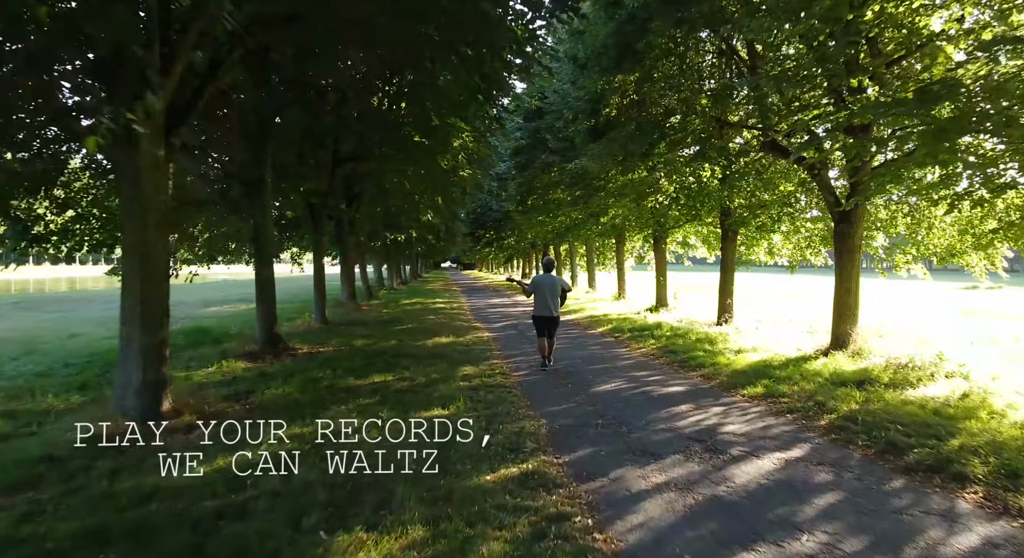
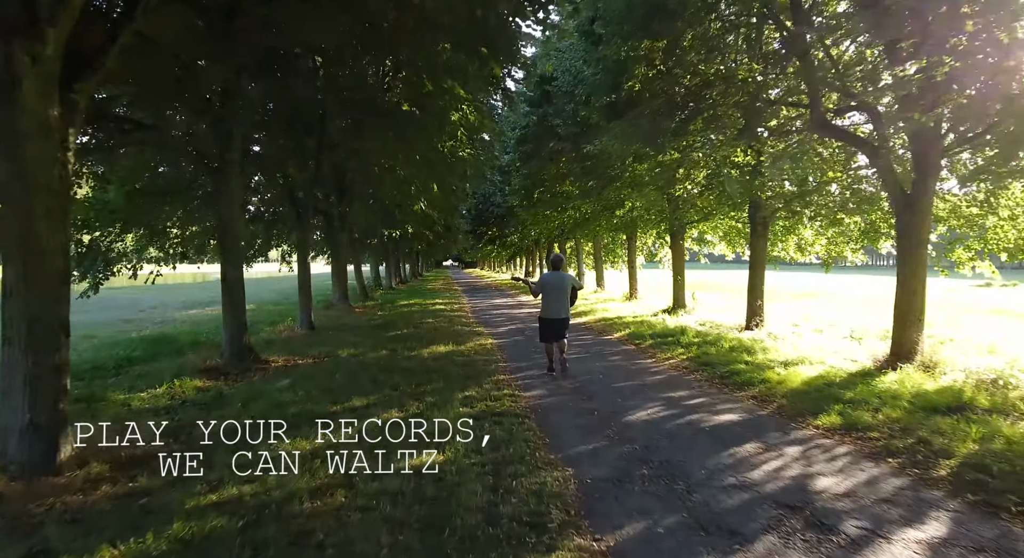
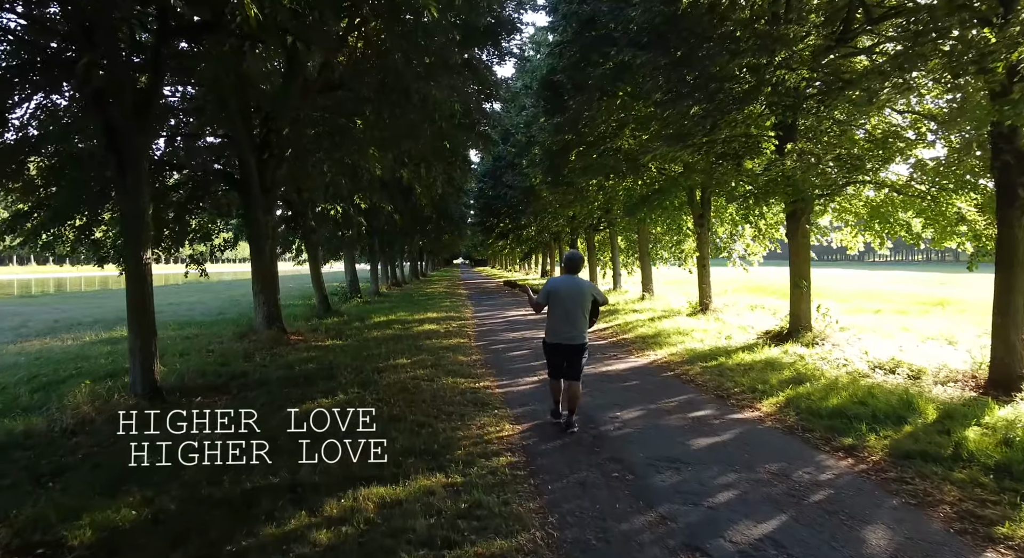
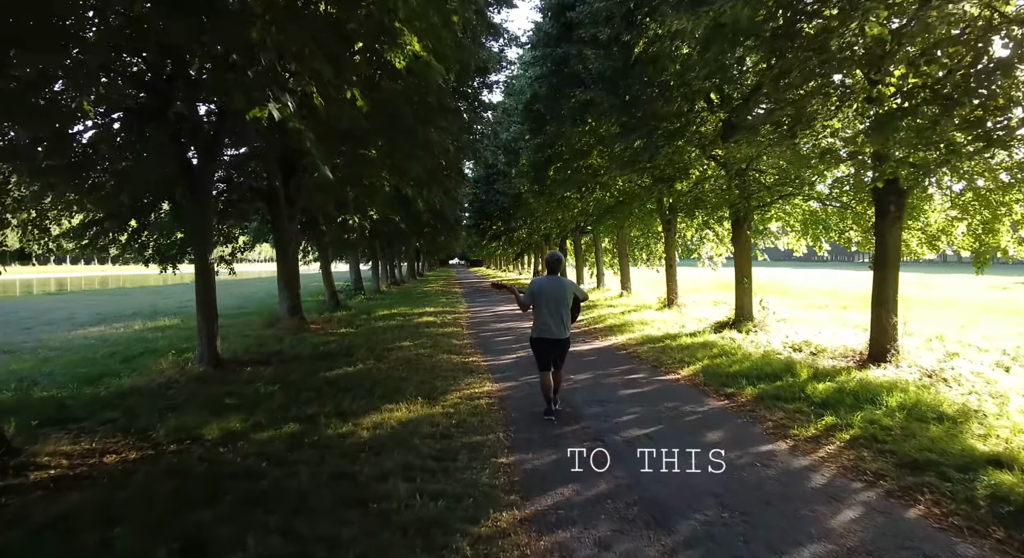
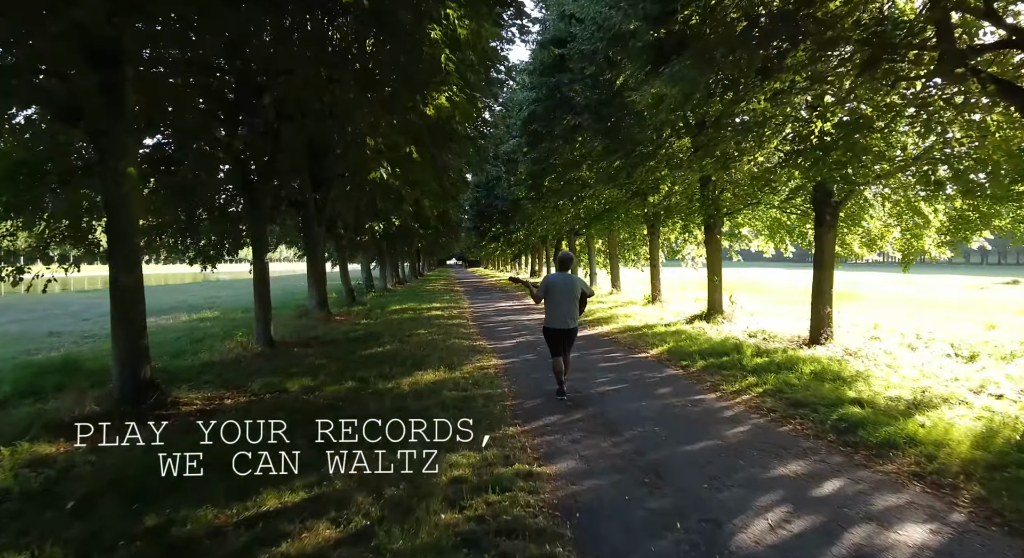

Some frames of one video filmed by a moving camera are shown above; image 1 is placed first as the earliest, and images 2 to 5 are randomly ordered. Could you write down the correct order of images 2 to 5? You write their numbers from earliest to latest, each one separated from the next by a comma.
2, 5, 4, 3
